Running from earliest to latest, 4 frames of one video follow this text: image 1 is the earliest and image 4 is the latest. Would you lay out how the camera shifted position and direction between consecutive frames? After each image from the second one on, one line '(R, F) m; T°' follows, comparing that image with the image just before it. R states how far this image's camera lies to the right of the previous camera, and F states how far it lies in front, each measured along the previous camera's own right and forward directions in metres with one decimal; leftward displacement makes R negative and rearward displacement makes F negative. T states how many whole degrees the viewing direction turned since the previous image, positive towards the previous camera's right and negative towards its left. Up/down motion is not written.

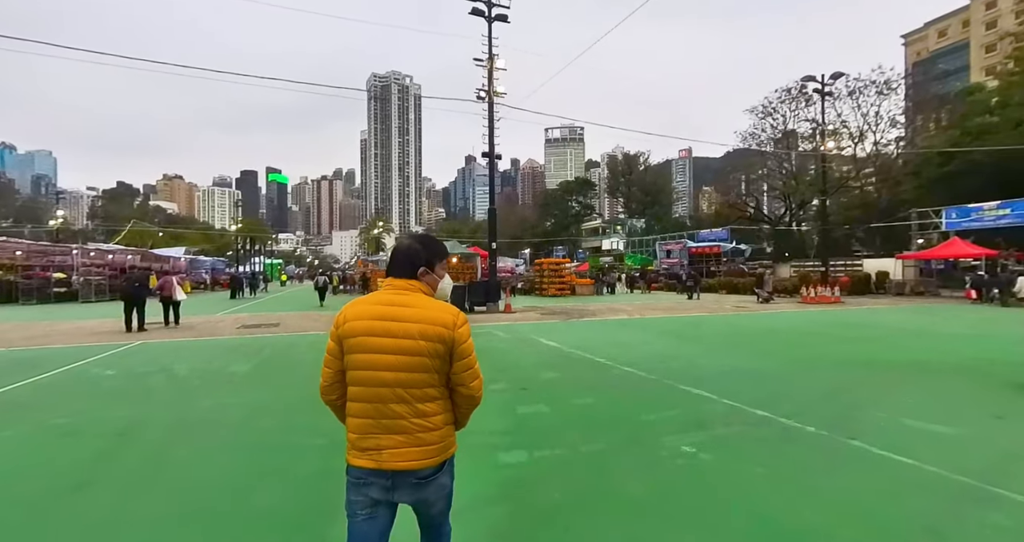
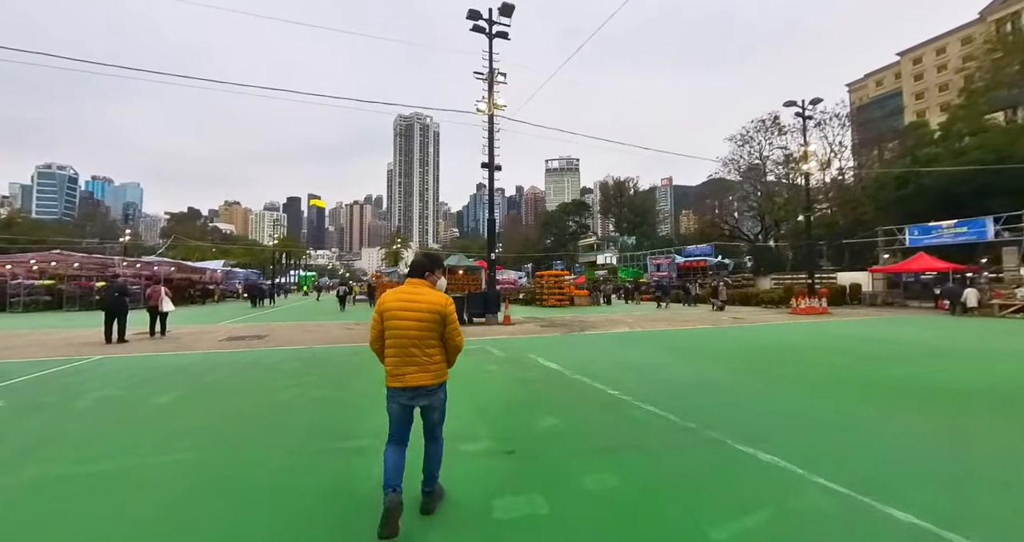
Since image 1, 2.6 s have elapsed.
(+1.0, -1.0) m; -6°
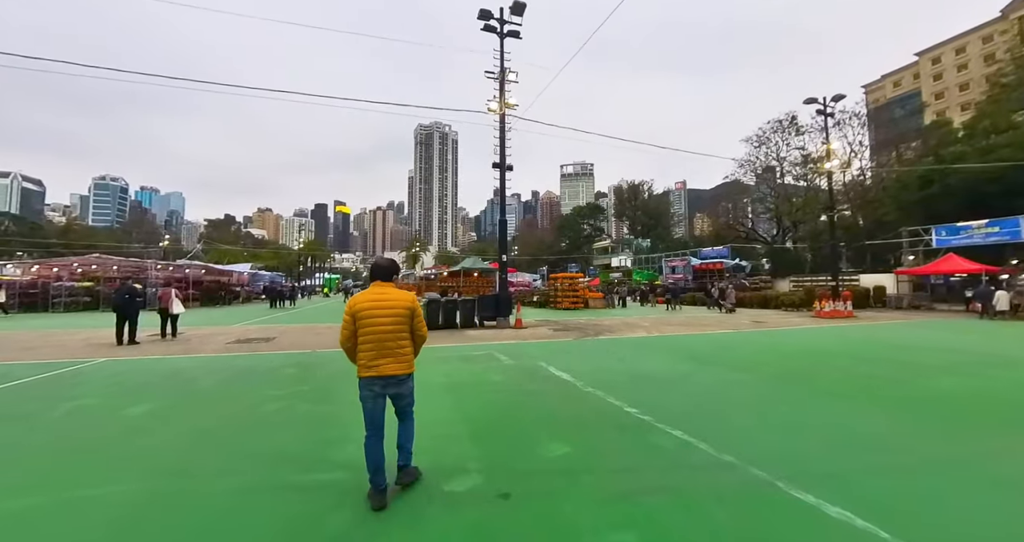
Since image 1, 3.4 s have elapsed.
(+0.5, -0.1) m; -5°
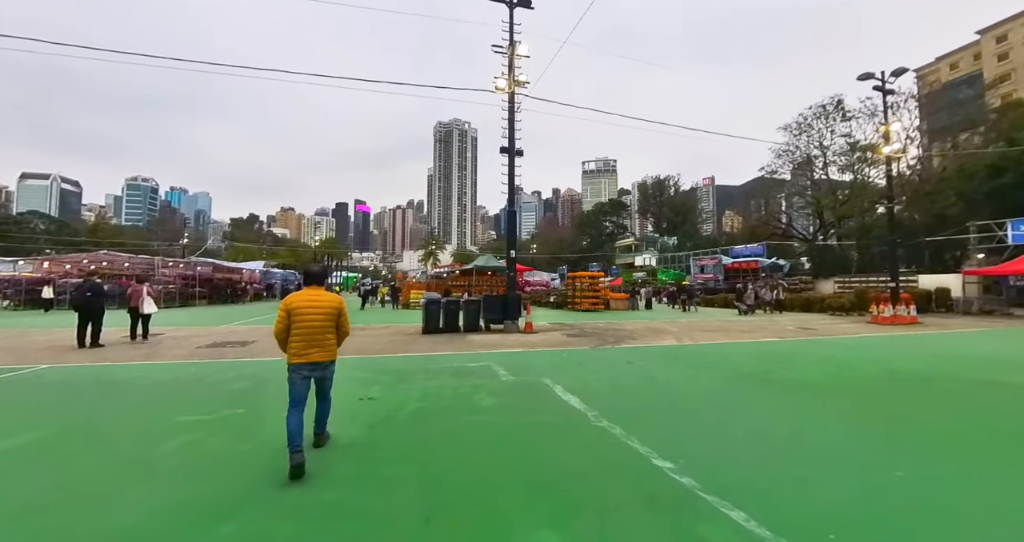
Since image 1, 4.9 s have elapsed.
(+0.5, +0.5) m; -5°
